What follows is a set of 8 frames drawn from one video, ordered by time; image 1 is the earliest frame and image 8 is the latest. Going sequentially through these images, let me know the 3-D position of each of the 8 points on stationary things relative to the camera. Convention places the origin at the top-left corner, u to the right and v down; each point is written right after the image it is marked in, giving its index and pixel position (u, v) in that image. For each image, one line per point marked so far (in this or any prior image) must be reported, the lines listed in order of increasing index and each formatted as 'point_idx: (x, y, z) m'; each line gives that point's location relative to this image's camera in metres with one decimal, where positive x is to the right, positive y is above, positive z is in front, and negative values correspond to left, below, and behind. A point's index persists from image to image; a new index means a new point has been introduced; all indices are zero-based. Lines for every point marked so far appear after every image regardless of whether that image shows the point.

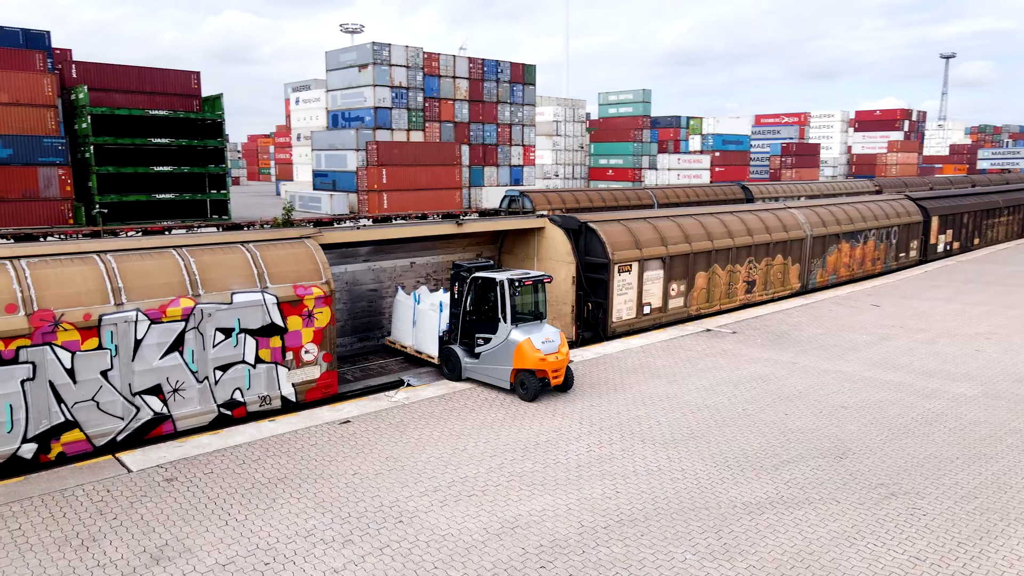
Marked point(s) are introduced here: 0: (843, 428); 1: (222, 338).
0: (+4.9, -2.1, +11.0) m
1: (-4.3, -0.7, +11.1) m
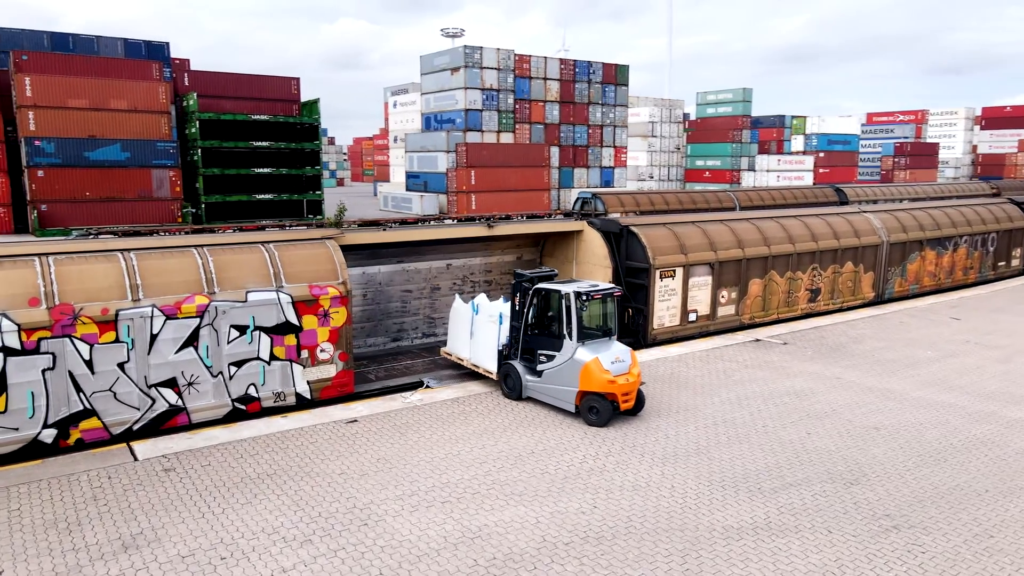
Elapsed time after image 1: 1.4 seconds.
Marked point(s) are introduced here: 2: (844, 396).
0: (+4.9, -2.3, +10.2) m
1: (-4.2, -0.7, +11.4) m
2: (+5.8, -1.9, +13.0) m
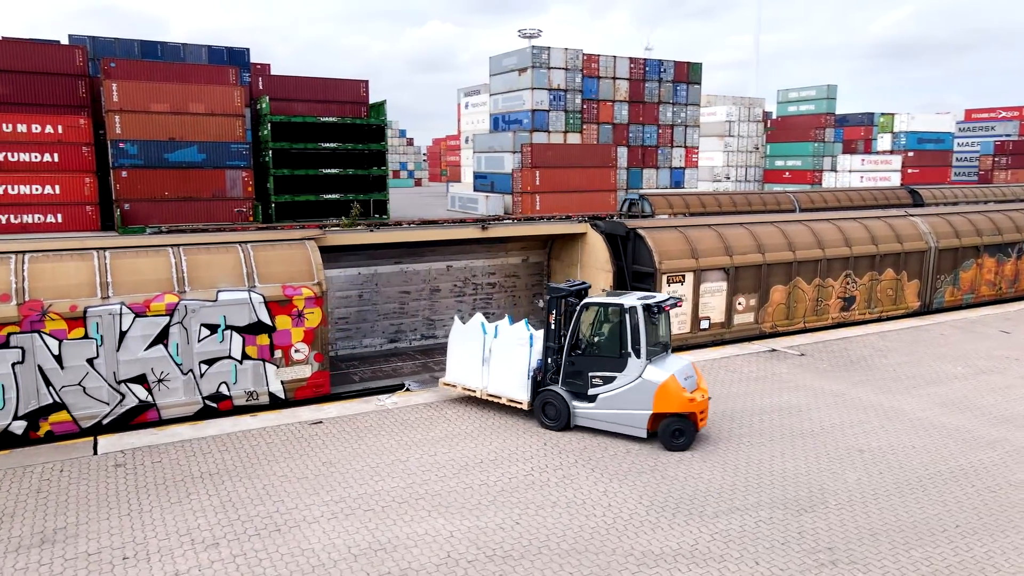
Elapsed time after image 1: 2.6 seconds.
0: (+4.1, -2.4, +9.4) m
1: (-4.8, -0.7, +11.6) m
2: (+5.4, -2.1, +12.0) m
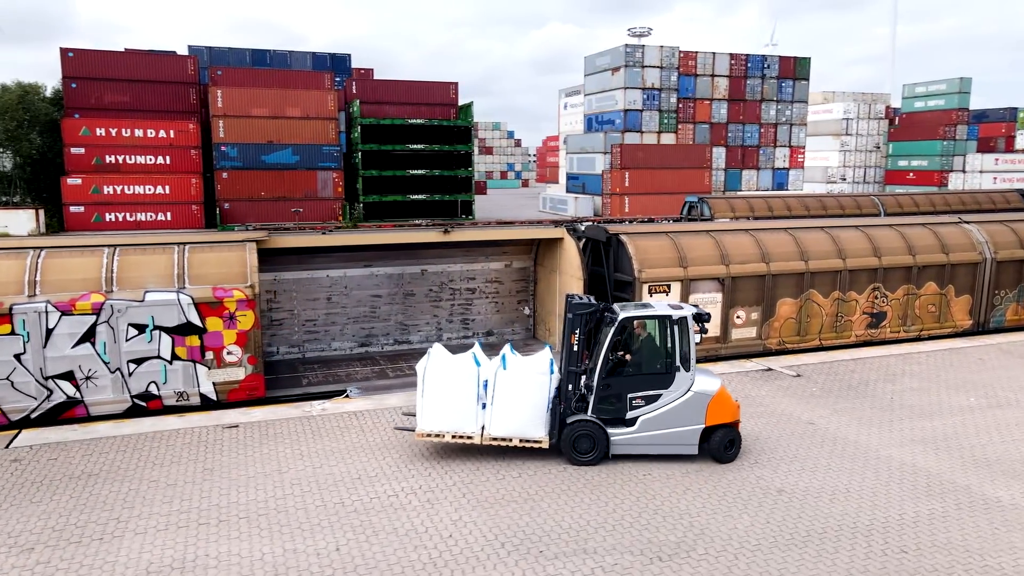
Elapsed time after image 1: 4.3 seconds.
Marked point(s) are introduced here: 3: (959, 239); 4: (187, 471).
0: (+2.4, -2.6, +8.3) m
1: (-6.0, -0.7, +11.8) m
2: (+4.1, -2.3, +10.7) m
3: (+11.0, +1.2, +18.2) m
4: (-4.3, -2.4, +9.7) m
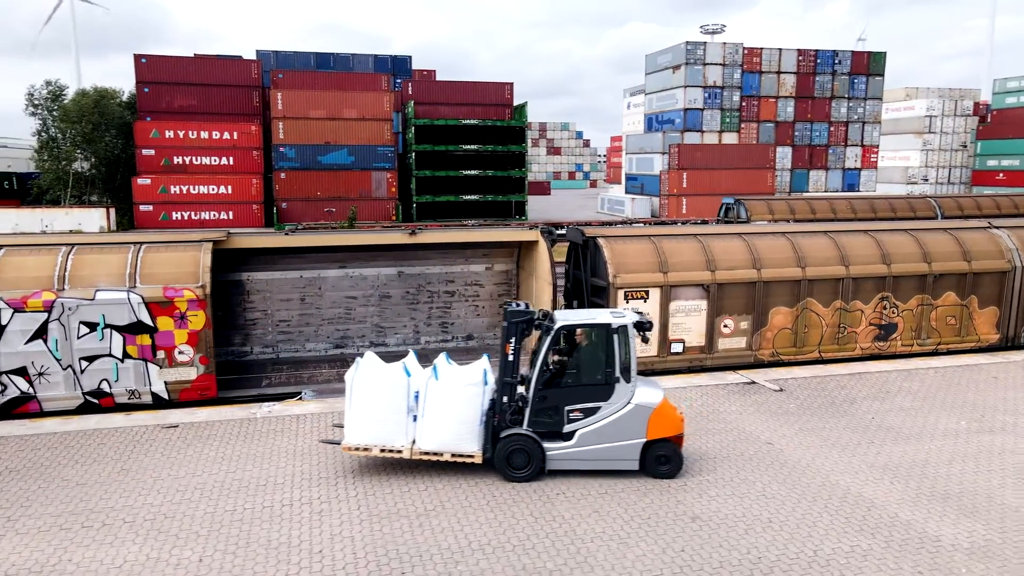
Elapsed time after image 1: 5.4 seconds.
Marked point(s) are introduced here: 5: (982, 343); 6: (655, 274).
0: (+1.1, -2.7, +7.7) m
1: (-6.9, -0.7, +12.0) m
2: (+3.0, -2.4, +9.9) m
3: (+10.7, +1.0, +16.7) m
4: (-5.4, -2.4, +9.8) m
5: (+10.7, -1.3, +16.8) m
6: (+2.8, +0.3, +14.5) m
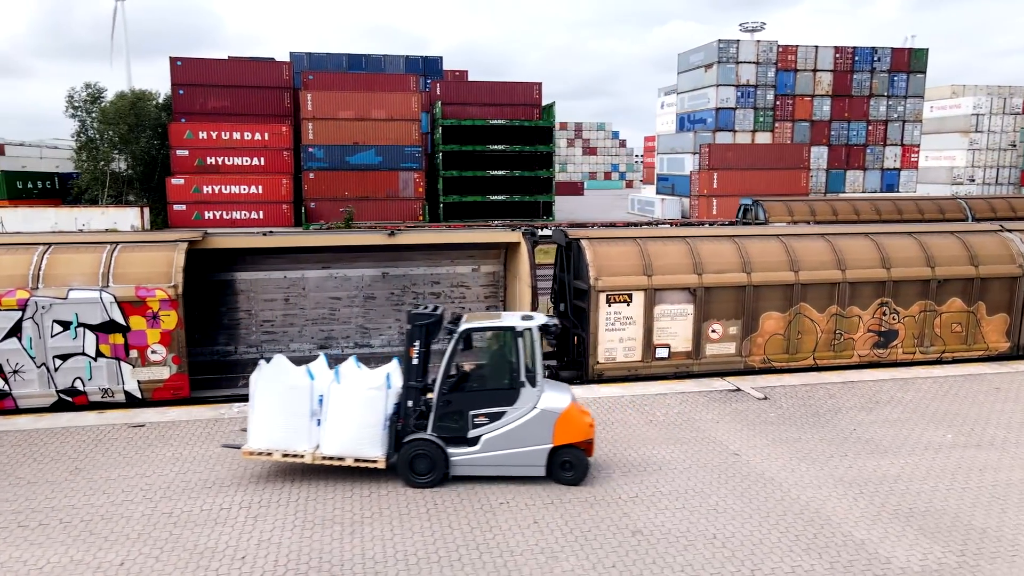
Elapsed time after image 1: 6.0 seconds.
0: (+0.4, -2.8, +7.4) m
1: (-7.4, -0.7, +12.1) m
2: (+2.4, -2.5, +9.5) m
3: (+10.4, +0.8, +16.0) m
4: (-6.0, -2.4, +9.8) m
5: (+10.4, -1.4, +16.0) m
6: (+2.4, +0.2, +14.2) m
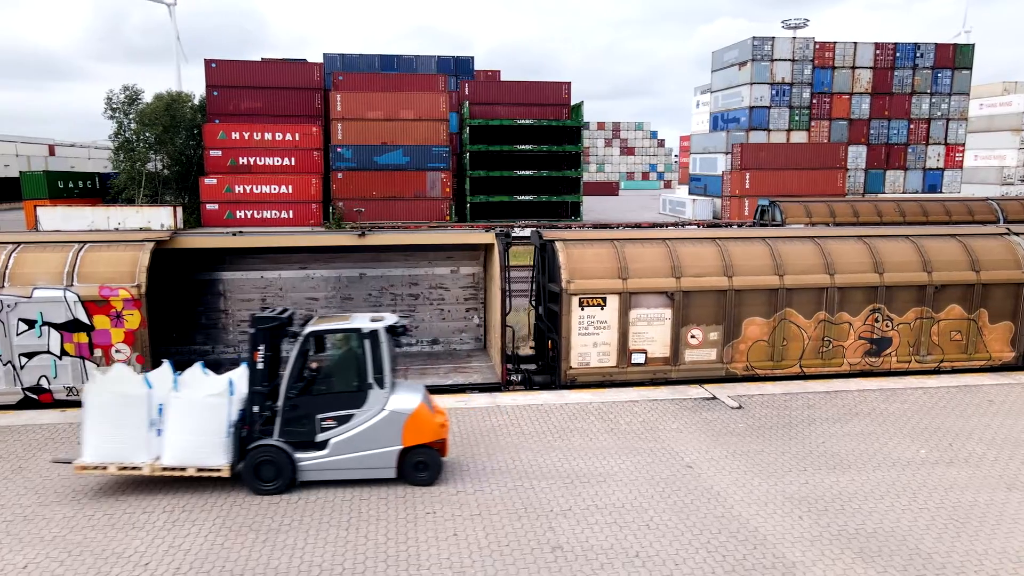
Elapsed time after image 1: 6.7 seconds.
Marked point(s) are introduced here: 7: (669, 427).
0: (-0.6, -2.8, +7.1) m
1: (-8.1, -0.7, +12.2) m
2: (+1.6, -2.5, +9.1) m
3: (+9.9, +0.7, +15.1) m
4: (-6.8, -2.4, +9.9) m
5: (+9.9, -1.5, +15.2) m
6: (+1.9, +0.1, +13.8) m
7: (+2.5, -2.2, +11.7) m
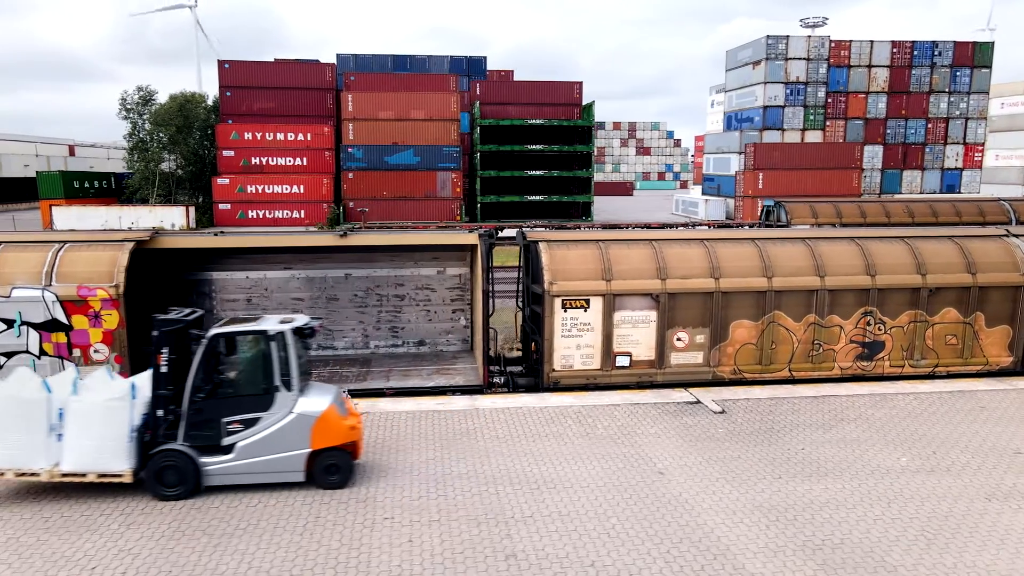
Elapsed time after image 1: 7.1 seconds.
0: (-1.1, -2.8, +7.0) m
1: (-8.4, -0.7, +12.2) m
2: (+1.1, -2.6, +8.9) m
3: (+9.6, +0.6, +14.7) m
4: (-7.3, -2.4, +9.9) m
5: (+9.6, -1.6, +14.8) m
6: (+1.5, +0.1, +13.6) m
7: (+2.1, -2.2, +11.5) m
